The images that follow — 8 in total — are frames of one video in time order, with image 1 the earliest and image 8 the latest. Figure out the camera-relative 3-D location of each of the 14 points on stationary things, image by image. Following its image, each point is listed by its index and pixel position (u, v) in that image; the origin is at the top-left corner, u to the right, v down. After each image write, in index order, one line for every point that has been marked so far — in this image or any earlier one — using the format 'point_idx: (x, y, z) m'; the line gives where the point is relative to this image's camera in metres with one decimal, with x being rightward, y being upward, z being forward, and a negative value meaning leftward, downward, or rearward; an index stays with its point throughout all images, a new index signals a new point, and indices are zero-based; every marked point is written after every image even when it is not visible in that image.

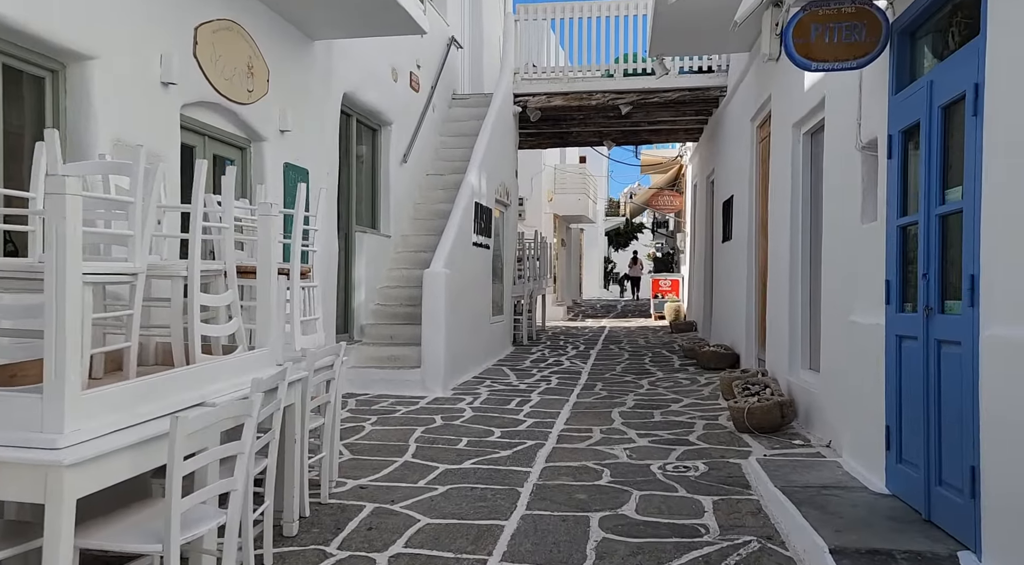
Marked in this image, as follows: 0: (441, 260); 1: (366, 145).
0: (-0.7, +0.2, +7.4) m
1: (-1.5, +1.4, +8.1) m
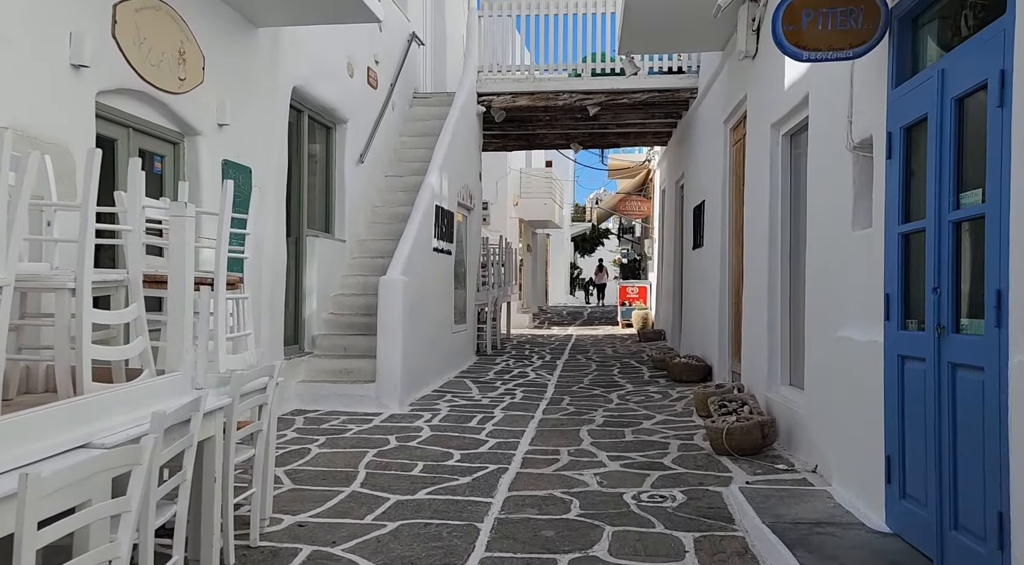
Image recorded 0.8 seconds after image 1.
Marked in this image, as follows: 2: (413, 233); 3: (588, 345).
0: (-1.0, +0.1, +6.9) m
1: (-1.9, +1.4, +7.7) m
2: (-0.9, +0.5, +7.4) m
3: (+1.2, -1.0, +12.0) m
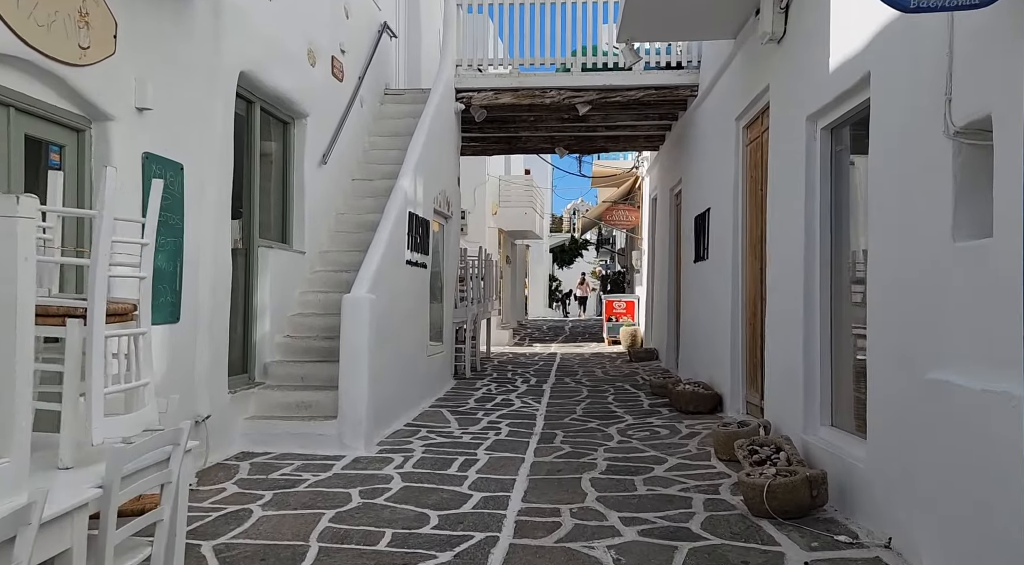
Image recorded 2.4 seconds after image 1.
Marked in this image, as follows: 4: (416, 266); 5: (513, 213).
0: (-1.1, 0.0, +6.0) m
1: (-2.0, +1.2, +6.7) m
2: (-1.0, +0.3, +6.4) m
3: (+0.9, -1.2, +11.0) m
4: (-0.9, +0.2, +7.5) m
5: (0.0, +1.4, +16.2) m
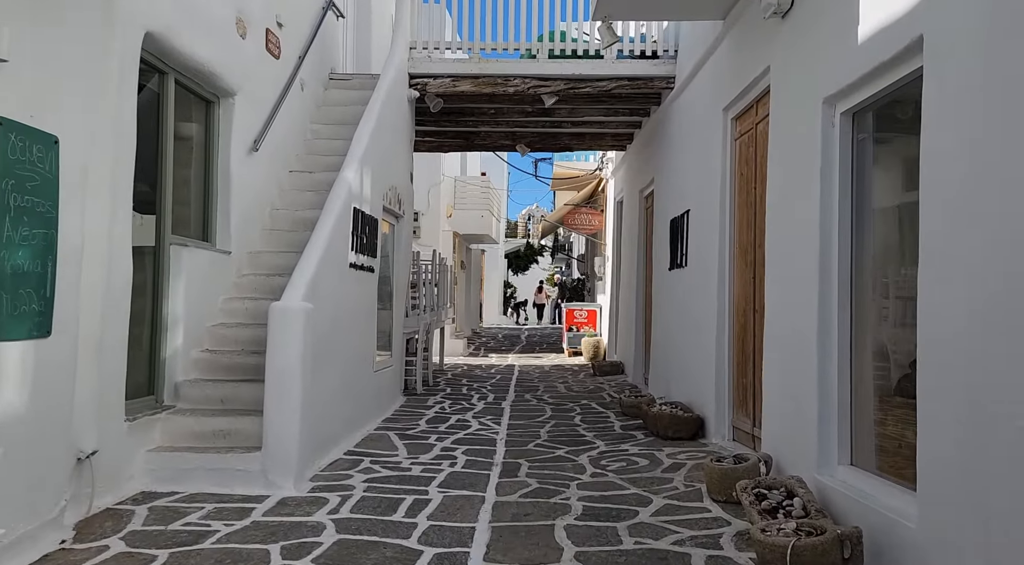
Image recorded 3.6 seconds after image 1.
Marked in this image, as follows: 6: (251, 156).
0: (-1.4, 0.0, +5.1) m
1: (-2.3, +1.2, +5.7) m
2: (-1.3, +0.3, +5.5) m
3: (+0.3, -1.3, +10.2) m
4: (-1.3, +0.1, +6.6) m
5: (-0.8, +1.3, +15.4) m
6: (-2.1, +1.0, +6.2) m
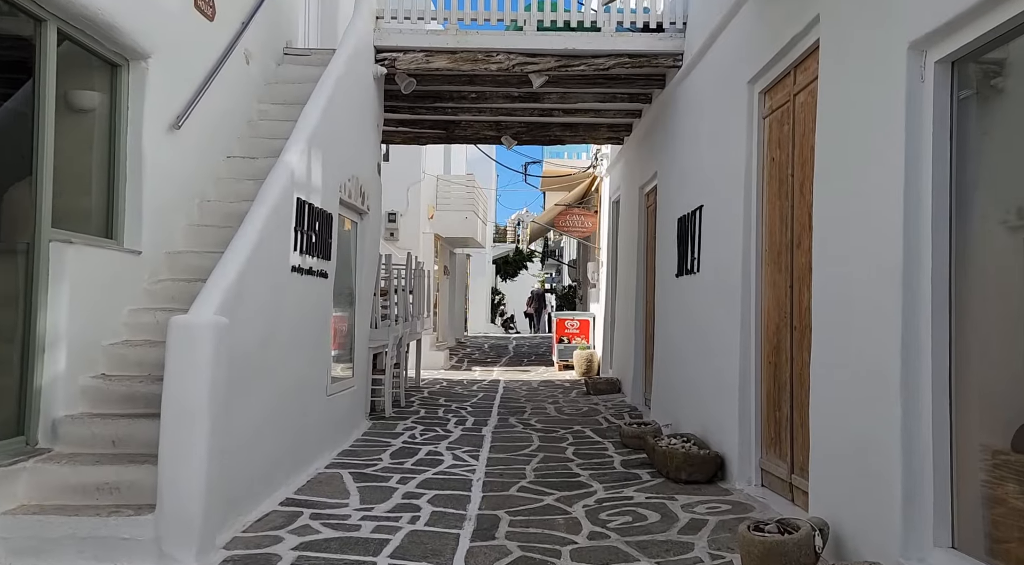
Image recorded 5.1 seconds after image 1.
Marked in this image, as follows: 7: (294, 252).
0: (-1.5, -0.1, +3.9) m
1: (-2.4, +1.1, +4.6) m
2: (-1.4, +0.2, +4.4) m
3: (+0.1, -1.4, +9.1) m
4: (-1.4, +0.1, +5.4) m
5: (-1.1, +1.2, +14.2) m
6: (-2.2, +1.0, +5.1) m
7: (-1.4, +0.2, +5.1) m
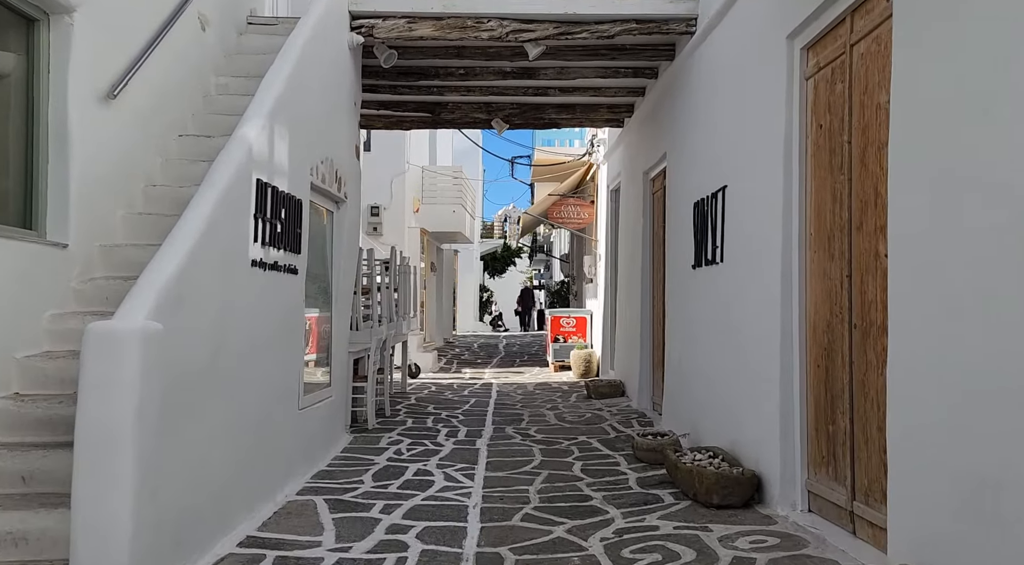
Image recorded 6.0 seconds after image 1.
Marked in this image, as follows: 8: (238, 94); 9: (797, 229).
0: (-1.5, -0.1, +3.1) m
1: (-2.4, +1.1, +3.8) m
2: (-1.4, +0.3, +3.6) m
3: (+0.1, -1.3, +8.4) m
4: (-1.4, +0.1, +4.7) m
5: (-1.3, +1.2, +13.5) m
6: (-2.2, +1.0, +4.3) m
7: (-1.4, +0.2, +4.3) m
8: (-2.0, +1.4, +5.6) m
9: (+1.5, +0.3, +4.1) m
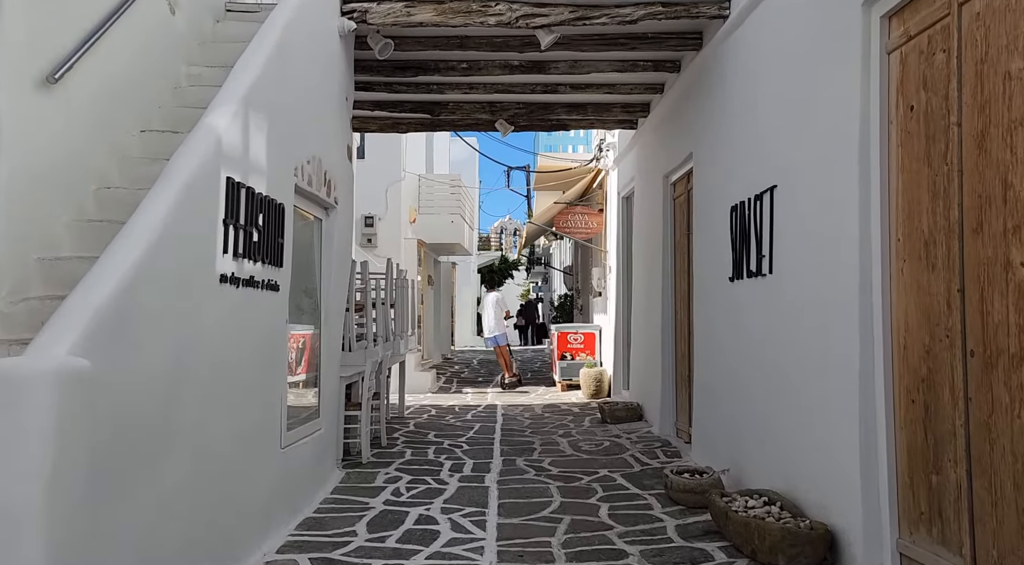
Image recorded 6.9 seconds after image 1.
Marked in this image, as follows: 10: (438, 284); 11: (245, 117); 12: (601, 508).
0: (-1.4, -0.1, +2.4) m
1: (-2.3, +1.0, +3.1) m
2: (-1.3, +0.2, +2.9) m
3: (+0.1, -1.4, +7.6) m
4: (-1.3, 0.0, +3.9) m
5: (-1.2, +1.0, +12.8) m
6: (-2.1, +0.9, +3.6) m
7: (-1.3, +0.1, +3.6) m
8: (-1.9, +1.2, +4.9) m
9: (+1.6, +0.2, +3.4) m
10: (-1.5, 0.0, +15.8) m
11: (-1.3, +0.8, +3.8) m
12: (+0.5, -1.4, +4.9) m
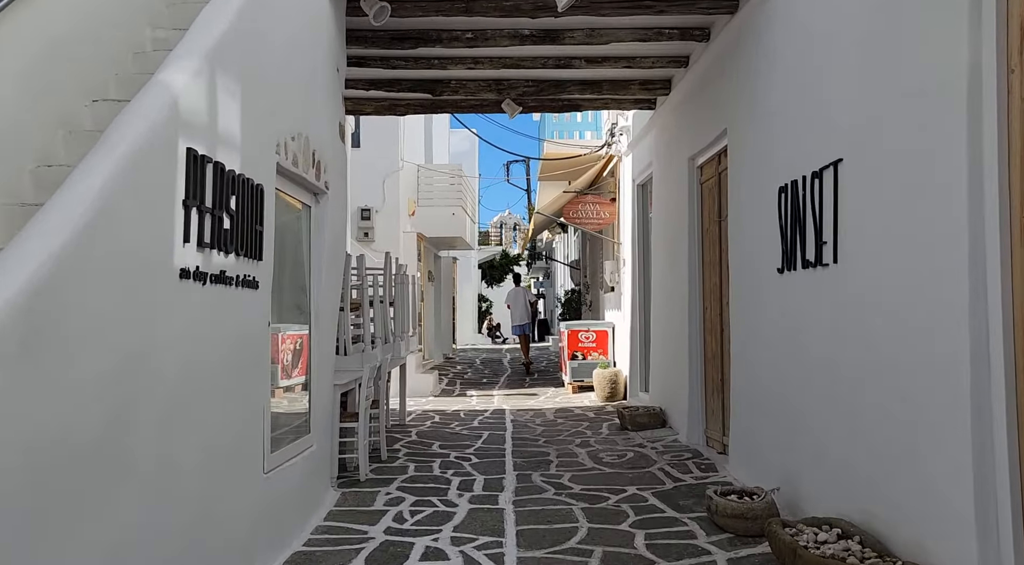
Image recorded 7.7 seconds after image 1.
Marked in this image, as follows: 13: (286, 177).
0: (-1.2, -0.1, +1.7) m
1: (-2.2, +1.0, +2.4) m
2: (-1.2, +0.2, +2.2) m
3: (+0.2, -1.4, +7.0) m
4: (-1.2, 0.0, +3.3) m
5: (-1.2, +1.1, +12.1) m
6: (-2.0, +0.9, +2.9) m
7: (-1.2, +0.1, +2.9) m
8: (-1.8, +1.3, +4.3) m
9: (+1.7, +0.2, +2.7) m
10: (-1.4, 0.0, +15.1) m
11: (-1.2, +0.8, +3.1) m
12: (+0.7, -1.4, +4.2) m
13: (-1.2, +0.6, +4.2) m
